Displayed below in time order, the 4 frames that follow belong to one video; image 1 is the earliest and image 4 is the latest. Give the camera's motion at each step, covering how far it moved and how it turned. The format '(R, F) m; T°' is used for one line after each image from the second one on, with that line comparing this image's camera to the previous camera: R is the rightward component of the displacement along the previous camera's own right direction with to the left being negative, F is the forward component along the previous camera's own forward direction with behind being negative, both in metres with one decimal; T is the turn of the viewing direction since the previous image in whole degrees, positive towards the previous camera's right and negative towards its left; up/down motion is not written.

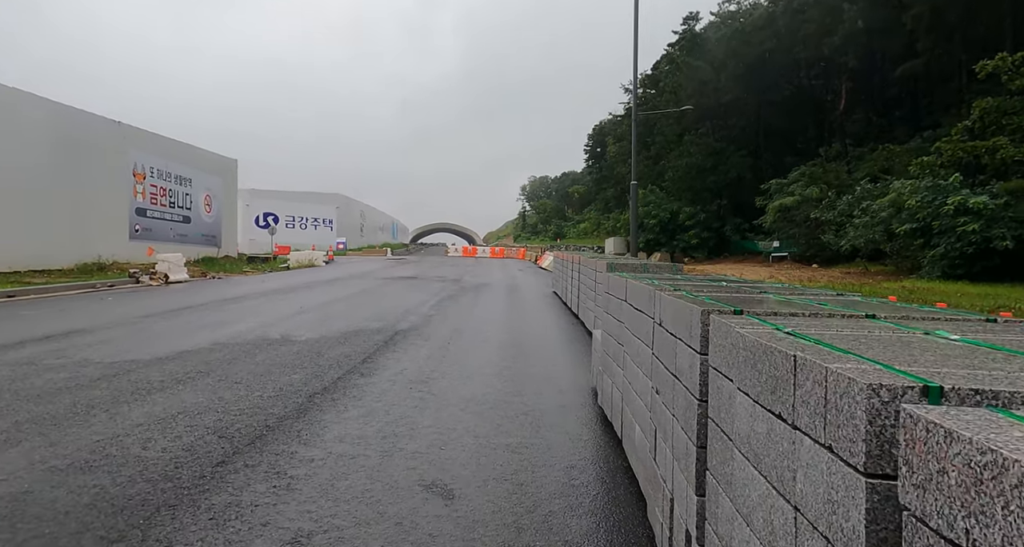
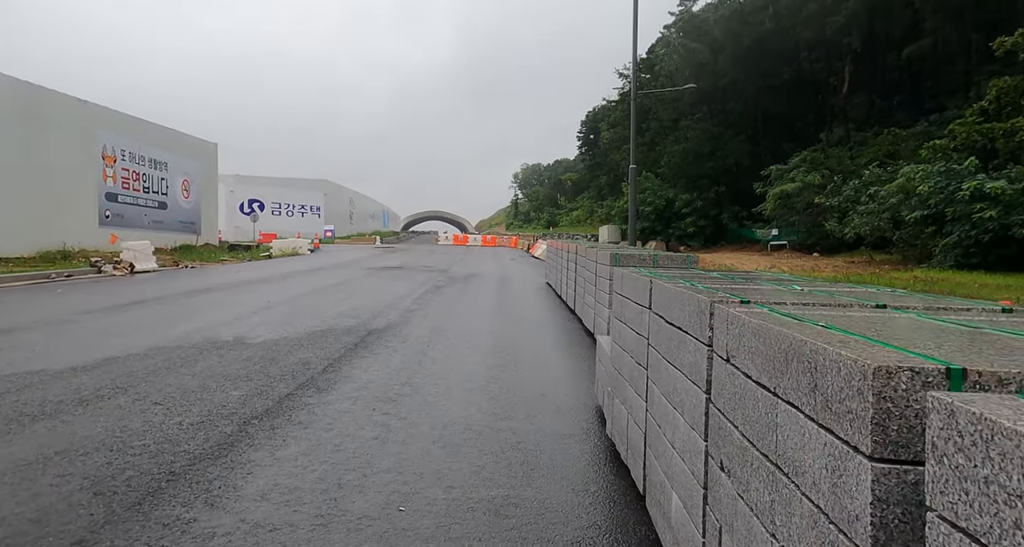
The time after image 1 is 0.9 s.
(0.0, +1.2) m; +1°
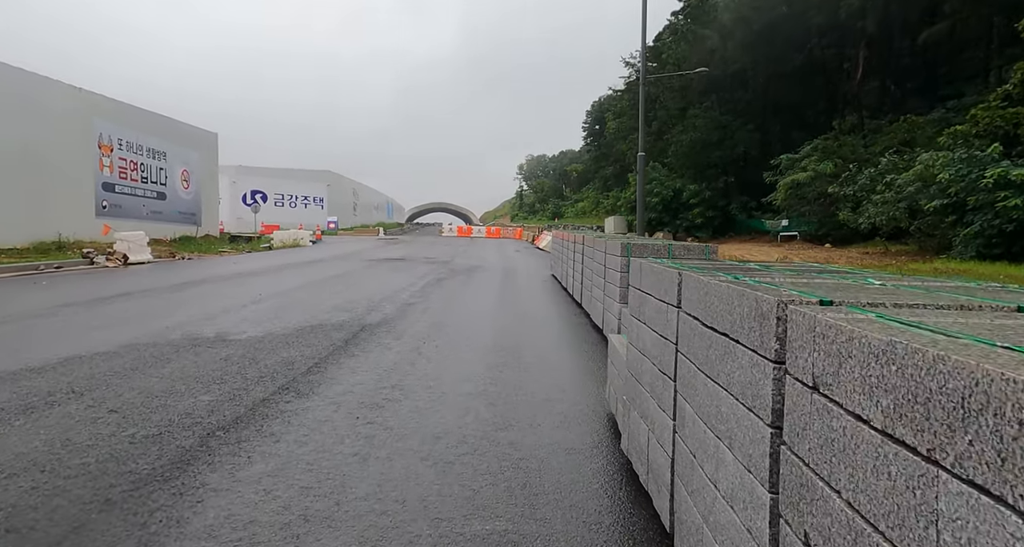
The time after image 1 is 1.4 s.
(0.0, +0.6) m; 0°
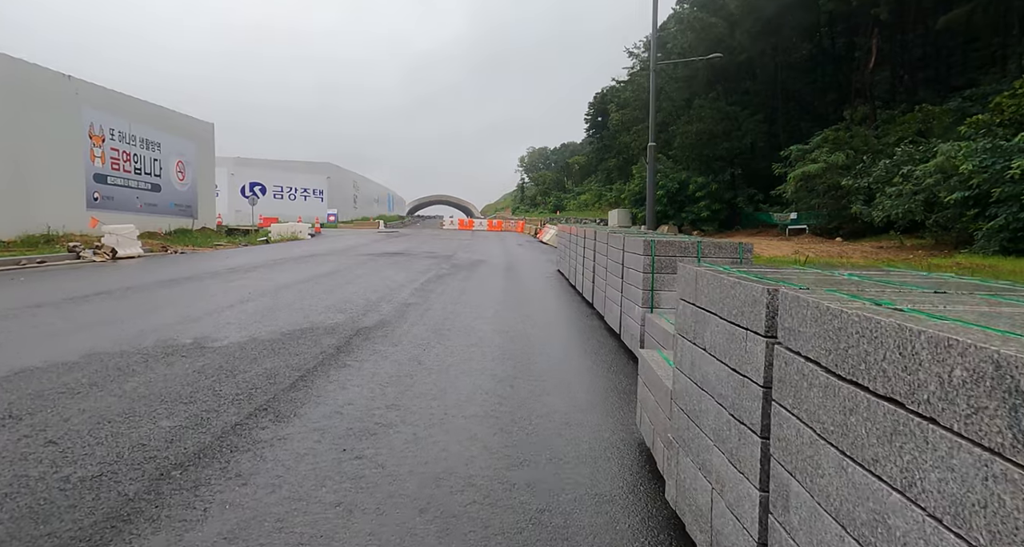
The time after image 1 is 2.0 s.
(-0.1, +0.7) m; 0°
